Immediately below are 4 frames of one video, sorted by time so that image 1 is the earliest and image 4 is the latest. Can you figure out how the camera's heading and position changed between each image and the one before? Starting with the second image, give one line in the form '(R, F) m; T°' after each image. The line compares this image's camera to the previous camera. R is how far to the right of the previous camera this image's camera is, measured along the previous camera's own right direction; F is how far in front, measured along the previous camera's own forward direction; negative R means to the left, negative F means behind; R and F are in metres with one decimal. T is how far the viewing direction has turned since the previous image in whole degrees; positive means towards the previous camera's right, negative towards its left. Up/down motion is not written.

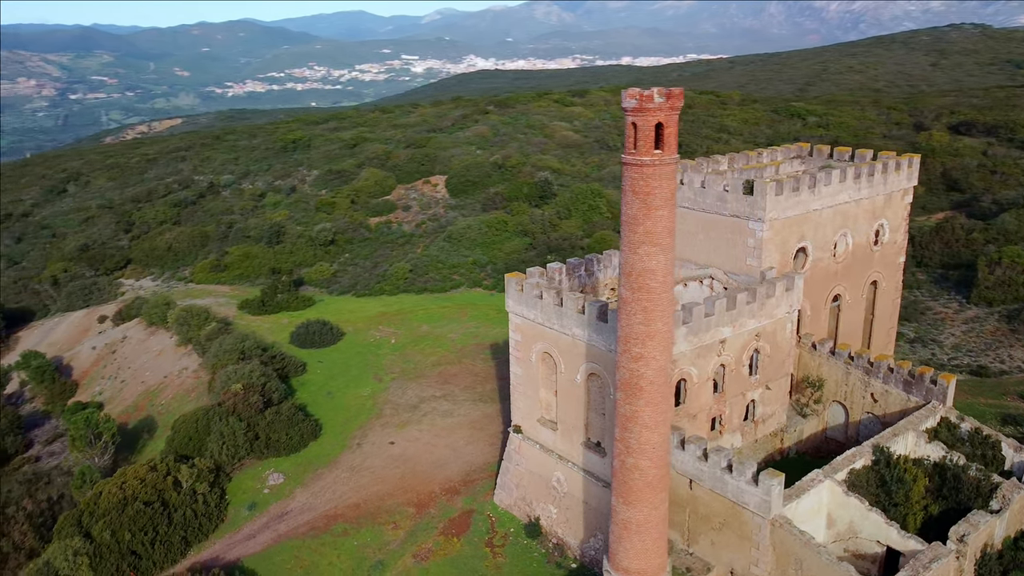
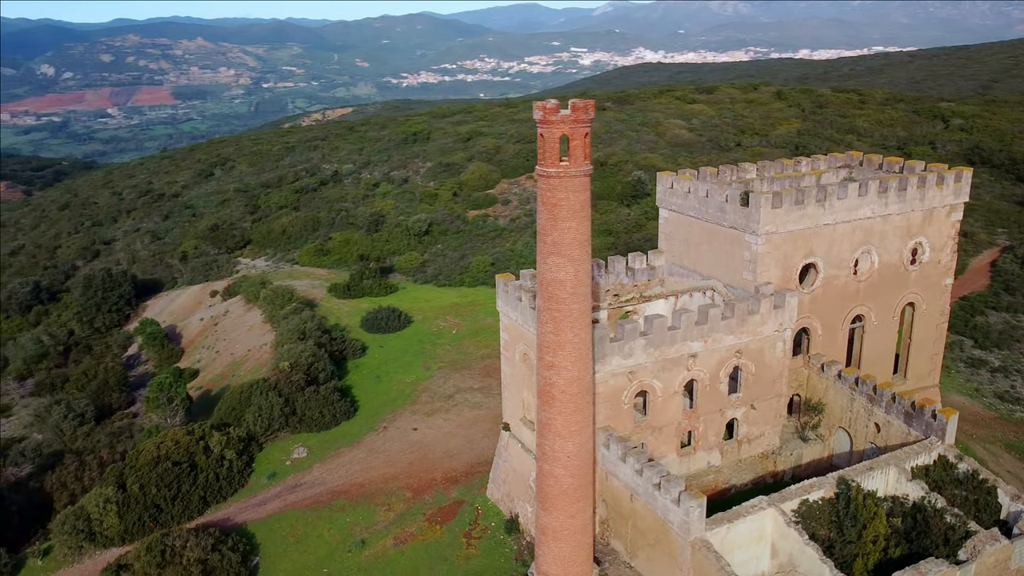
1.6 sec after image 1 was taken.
(+4.2, 0.0) m; -11°
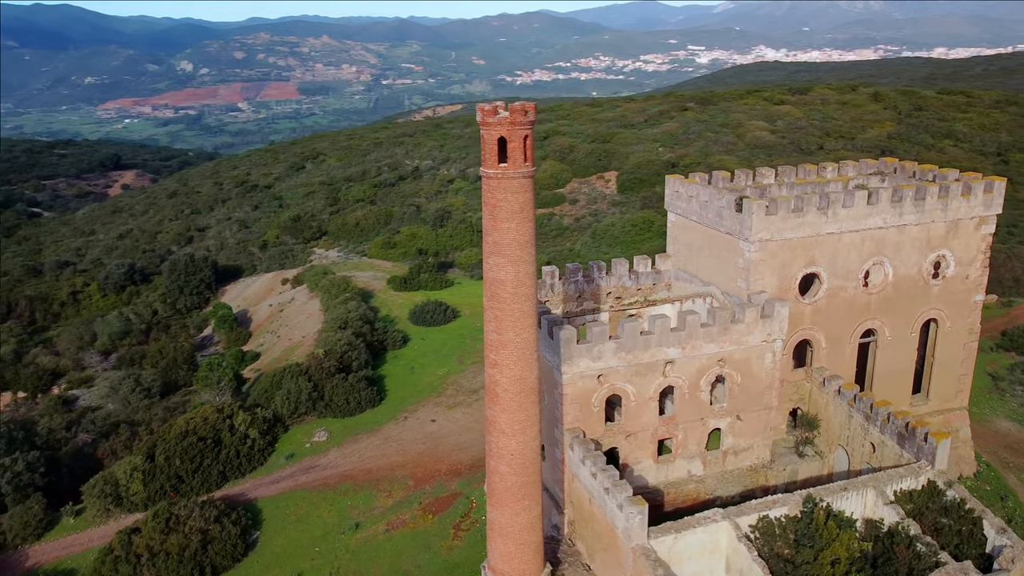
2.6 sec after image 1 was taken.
(+2.9, 0.0) m; -8°
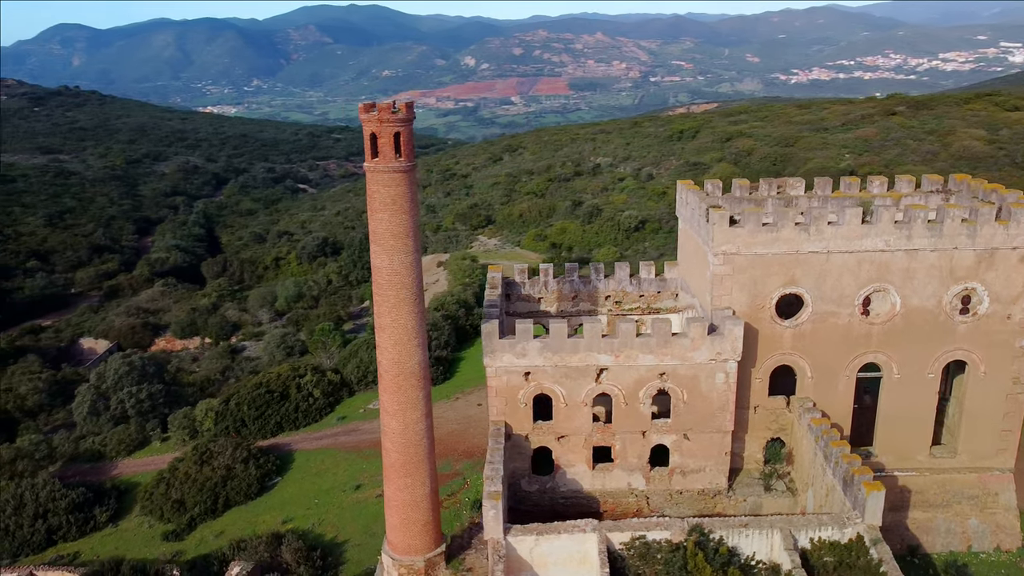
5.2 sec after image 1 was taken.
(+6.7, +0.5) m; -18°
